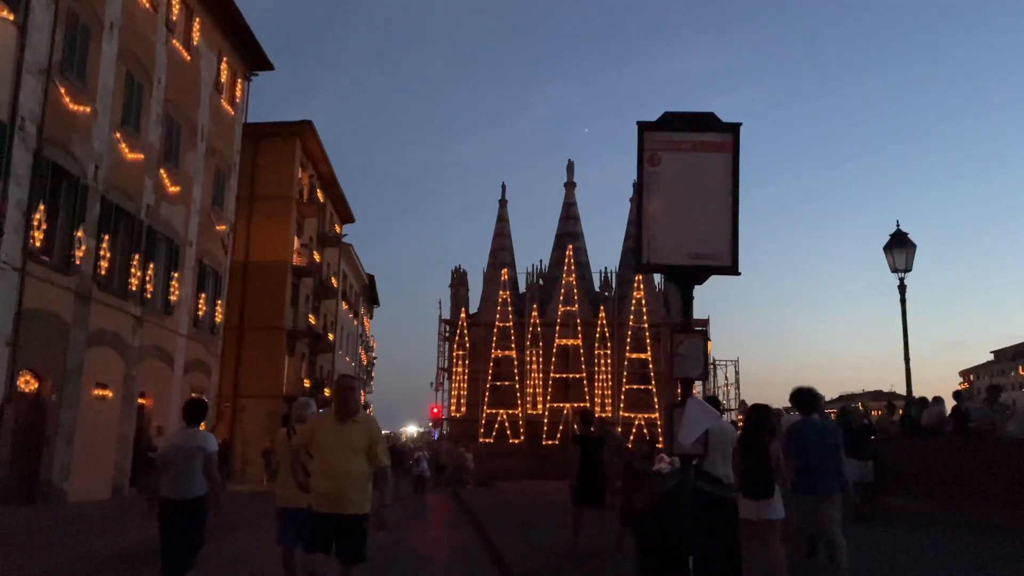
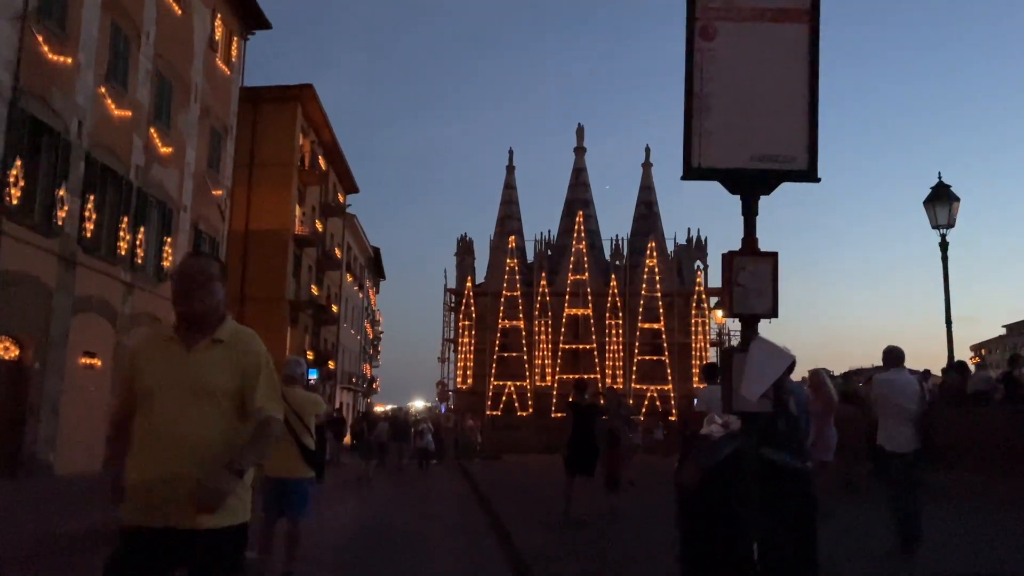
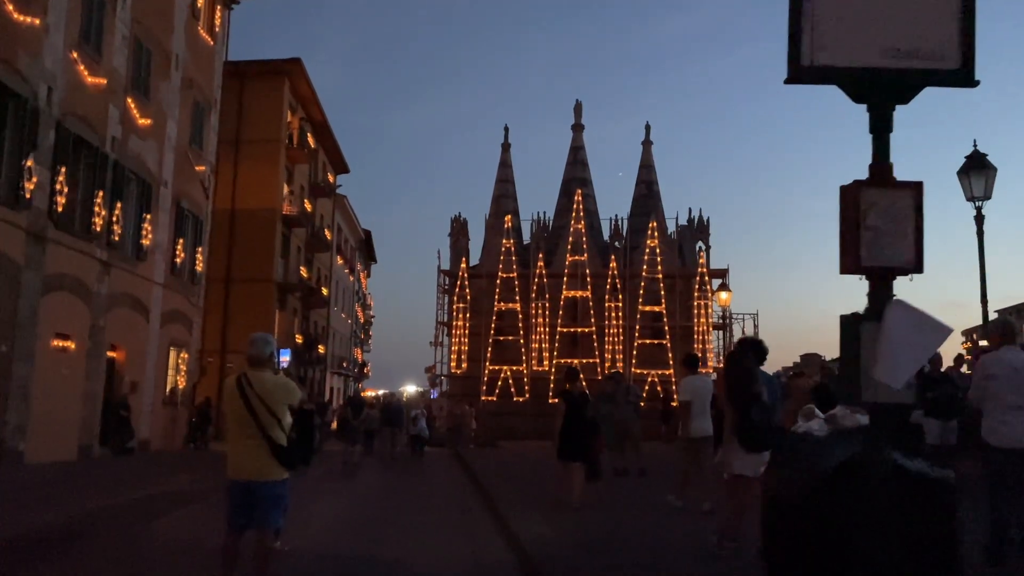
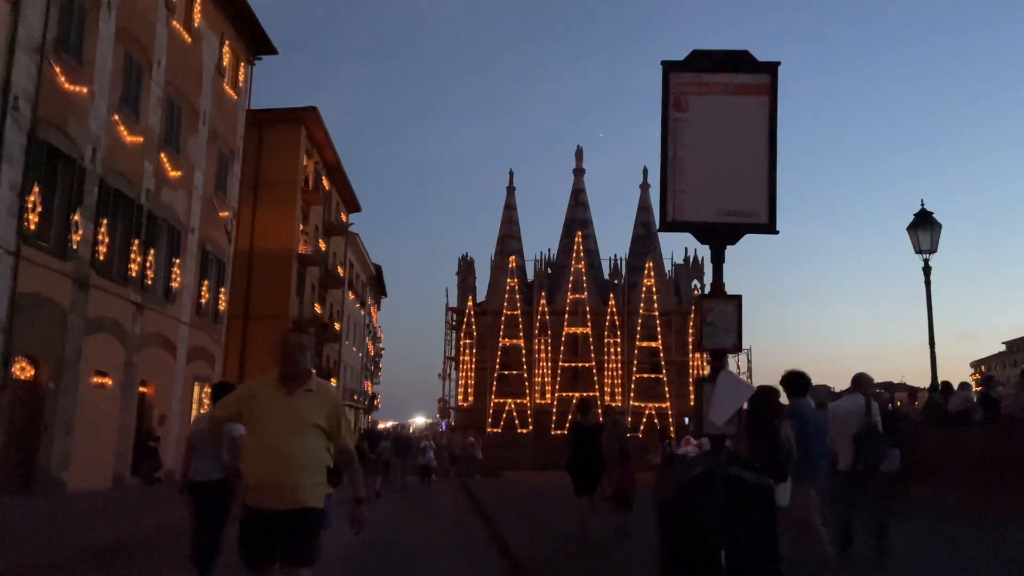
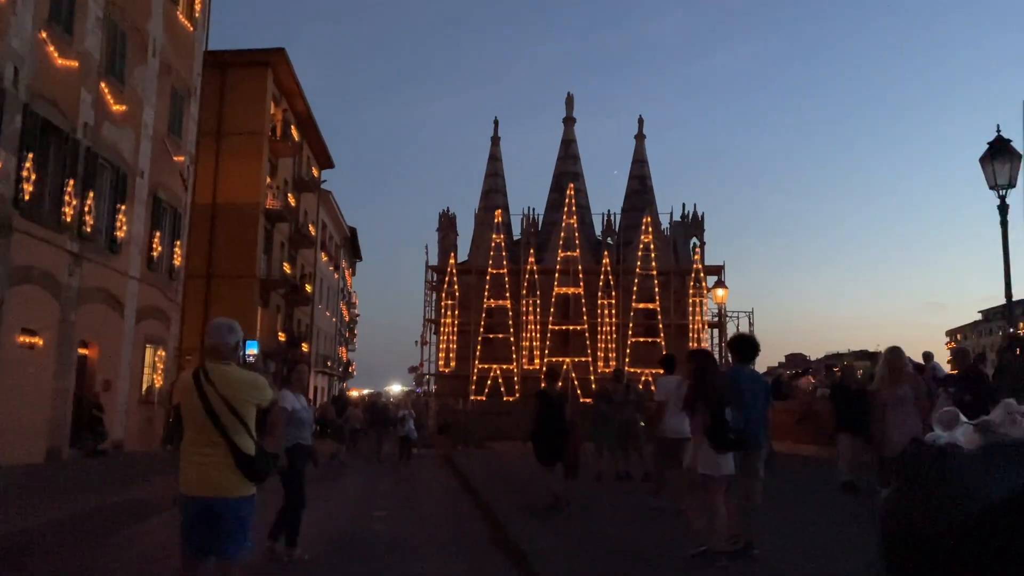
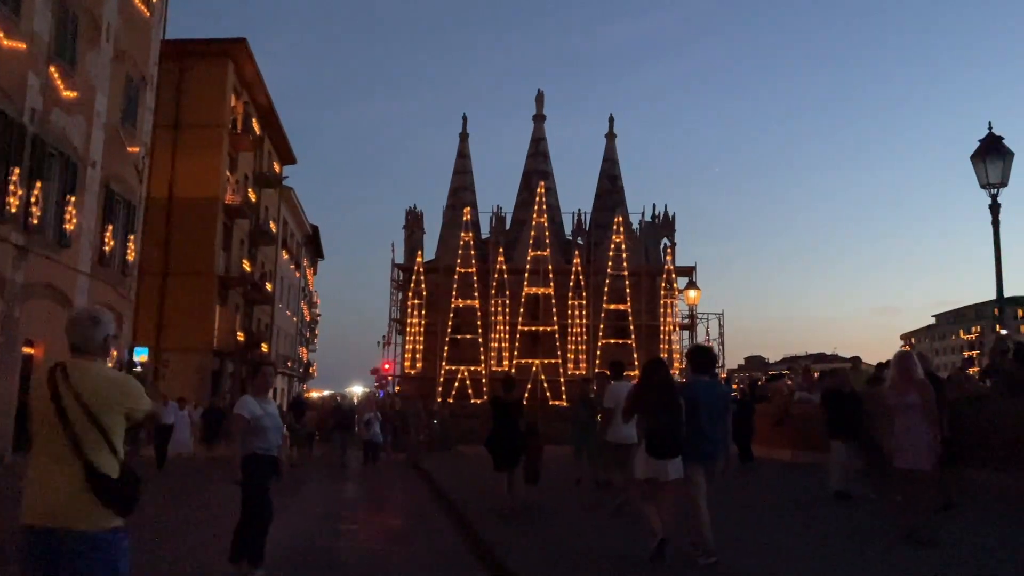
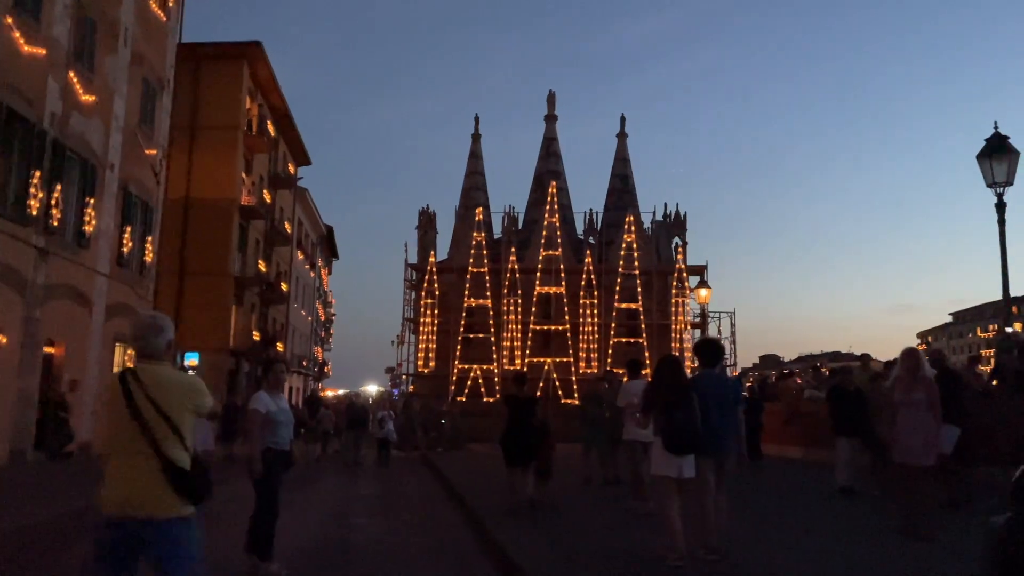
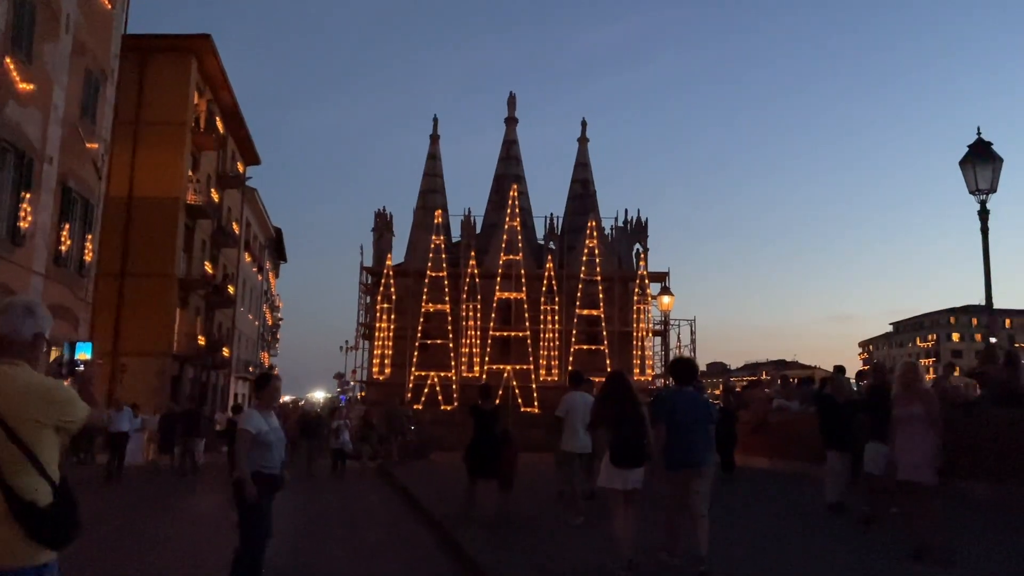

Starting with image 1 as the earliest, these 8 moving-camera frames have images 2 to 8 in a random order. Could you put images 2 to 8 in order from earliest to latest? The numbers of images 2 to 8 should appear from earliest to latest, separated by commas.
4, 2, 3, 5, 7, 6, 8
